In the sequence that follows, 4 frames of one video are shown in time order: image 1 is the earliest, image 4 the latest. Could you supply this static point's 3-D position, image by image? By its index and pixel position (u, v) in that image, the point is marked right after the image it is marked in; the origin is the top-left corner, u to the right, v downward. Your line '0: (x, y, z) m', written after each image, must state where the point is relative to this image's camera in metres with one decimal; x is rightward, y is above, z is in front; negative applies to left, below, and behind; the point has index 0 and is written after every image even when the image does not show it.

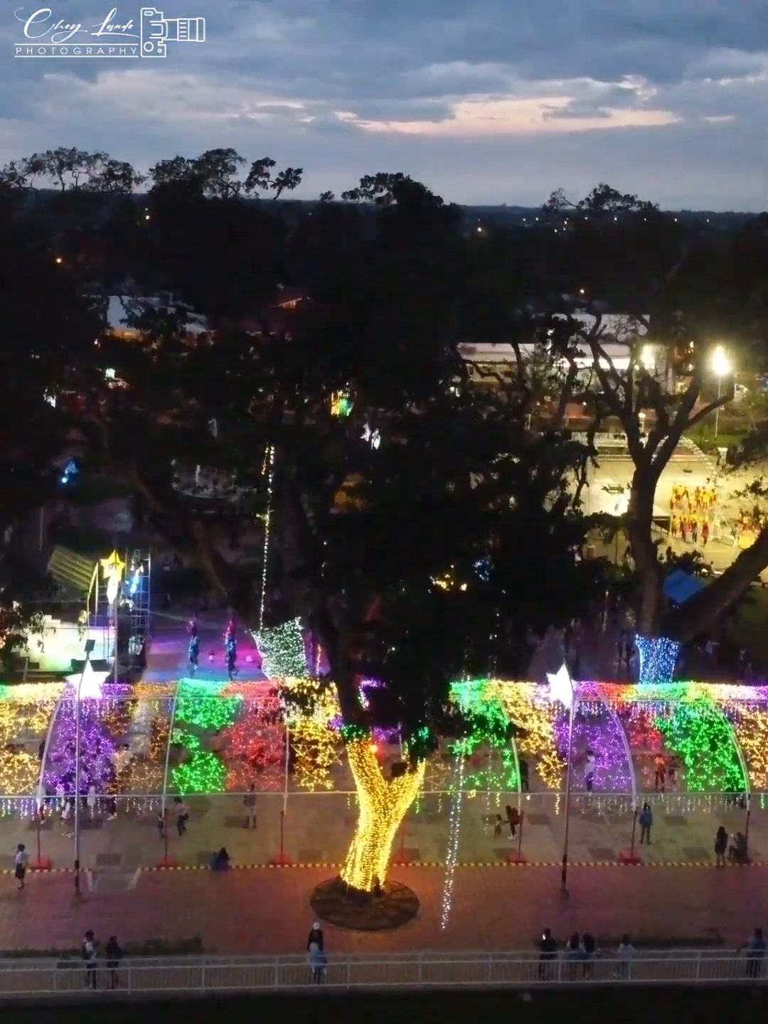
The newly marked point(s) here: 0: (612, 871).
0: (+4.0, -6.3, +19.5) m
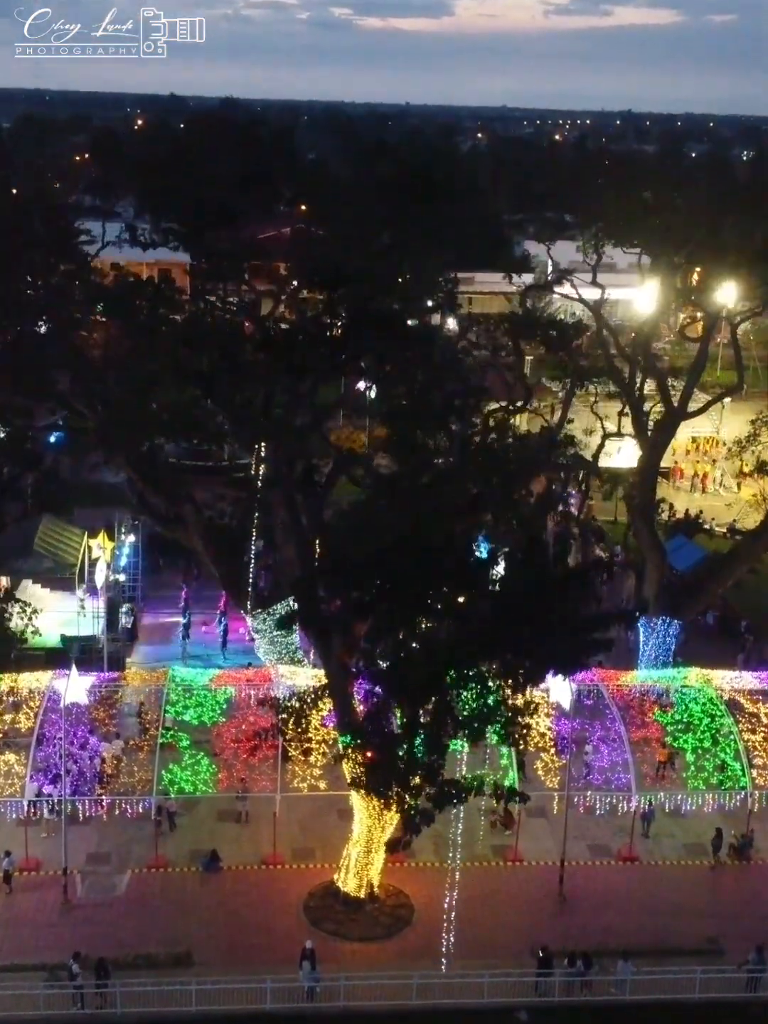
0: (+3.9, -6.1, +19.2) m
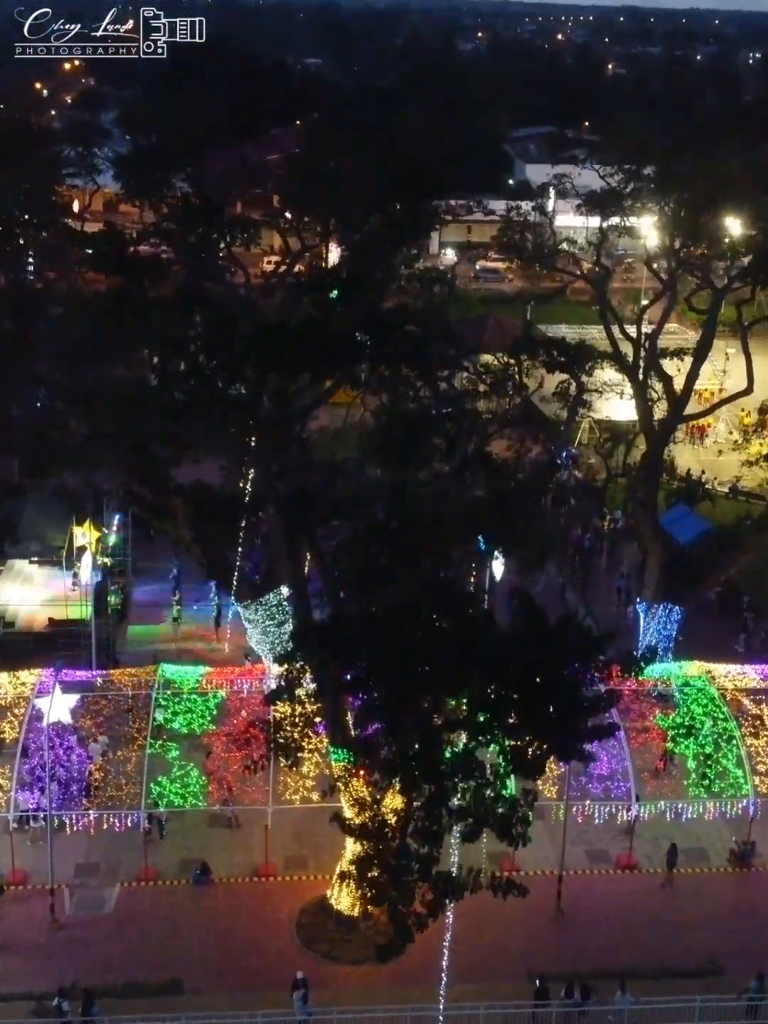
0: (+3.8, -6.2, +18.8) m
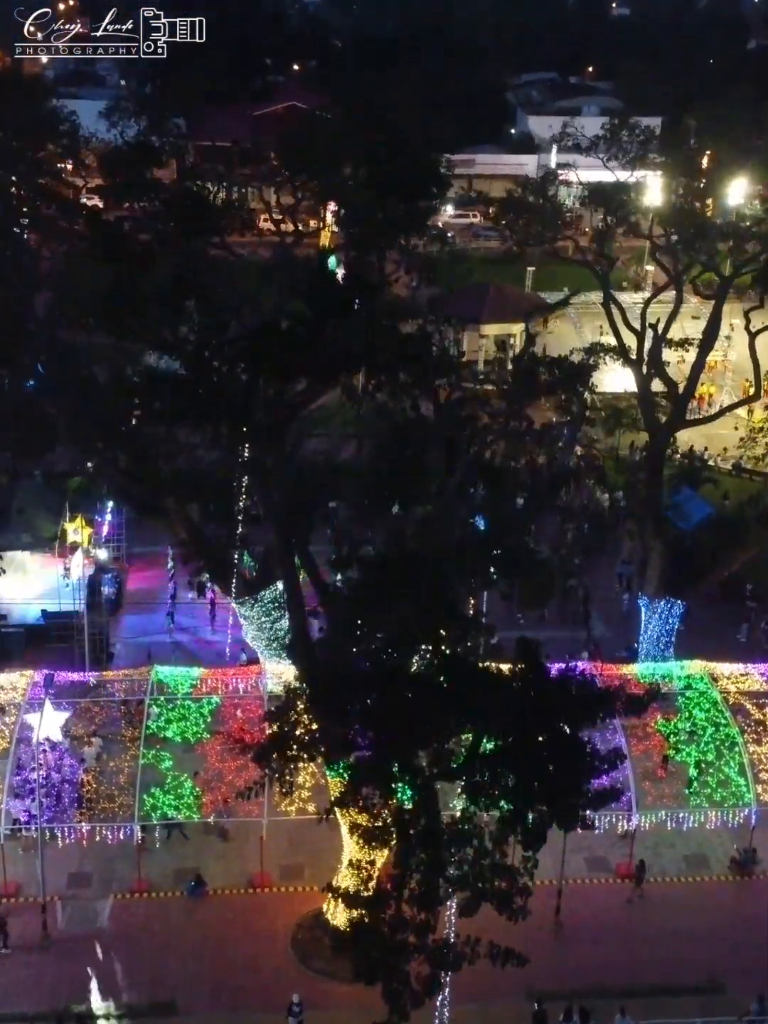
0: (+3.8, -6.3, +18.6) m
